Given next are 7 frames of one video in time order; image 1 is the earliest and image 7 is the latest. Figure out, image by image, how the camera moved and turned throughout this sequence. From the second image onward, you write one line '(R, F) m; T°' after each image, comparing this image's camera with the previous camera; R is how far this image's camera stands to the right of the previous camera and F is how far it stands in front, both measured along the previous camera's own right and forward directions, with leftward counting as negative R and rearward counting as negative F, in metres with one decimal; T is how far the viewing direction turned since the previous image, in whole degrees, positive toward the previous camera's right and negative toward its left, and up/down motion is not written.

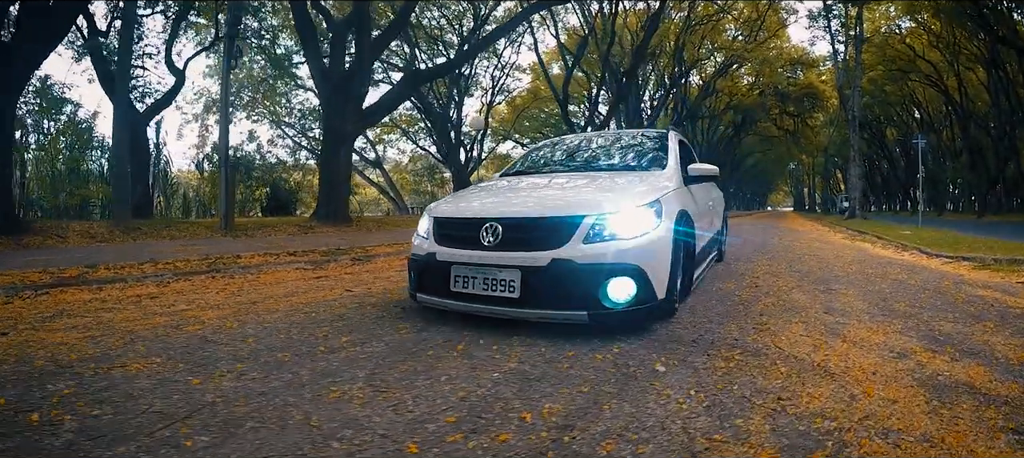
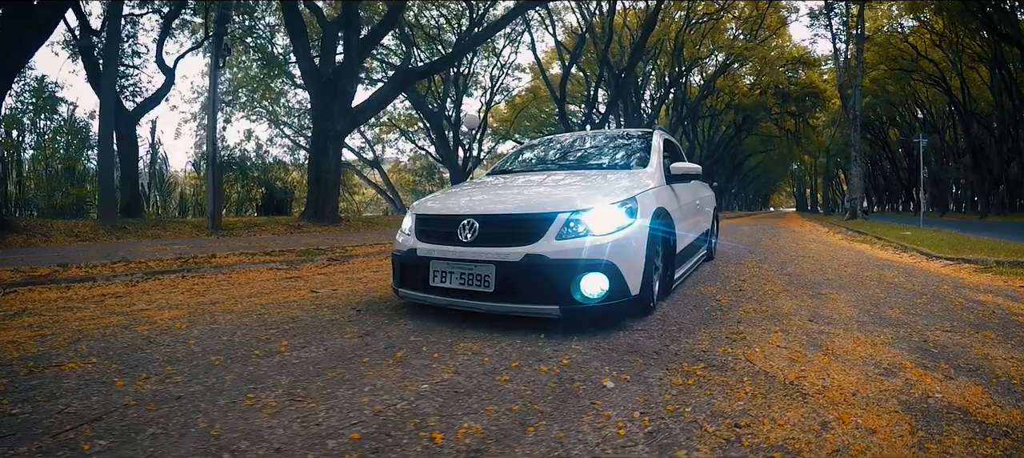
(+0.2, +0.3) m; 0°
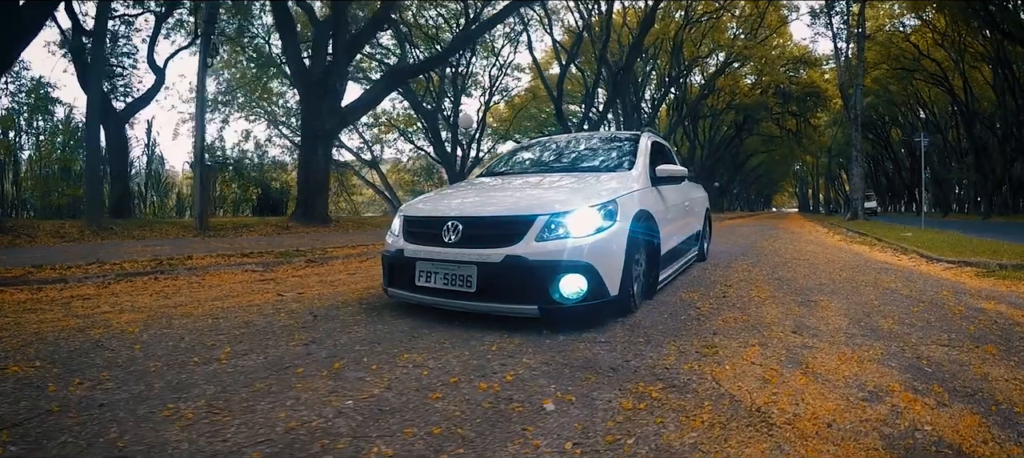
(+0.2, +0.3) m; 0°
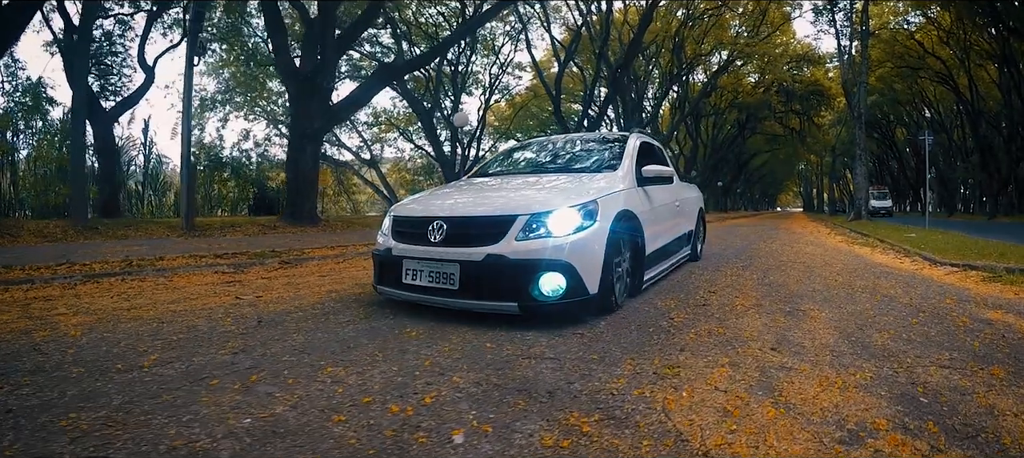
(+0.2, +0.3) m; 0°
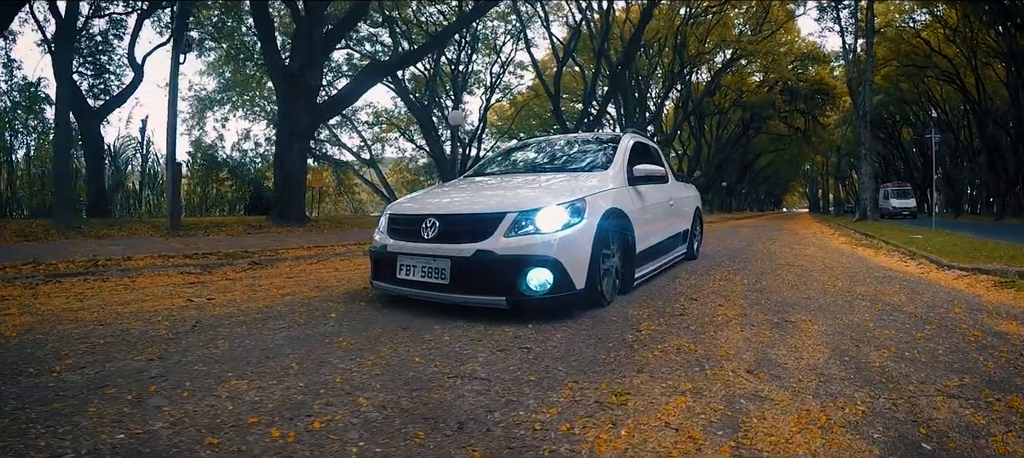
(+0.2, +0.4) m; 0°
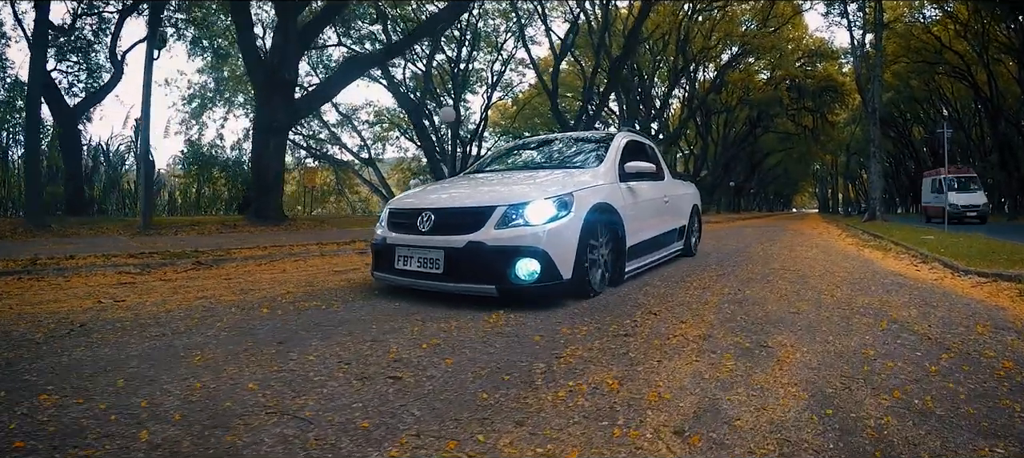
(+0.4, +0.7) m; -1°
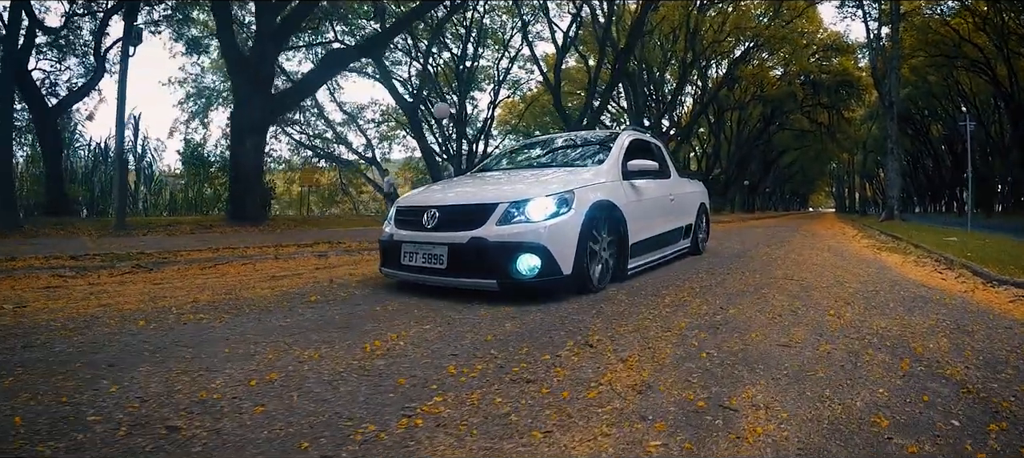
(+0.4, +0.7) m; -1°
